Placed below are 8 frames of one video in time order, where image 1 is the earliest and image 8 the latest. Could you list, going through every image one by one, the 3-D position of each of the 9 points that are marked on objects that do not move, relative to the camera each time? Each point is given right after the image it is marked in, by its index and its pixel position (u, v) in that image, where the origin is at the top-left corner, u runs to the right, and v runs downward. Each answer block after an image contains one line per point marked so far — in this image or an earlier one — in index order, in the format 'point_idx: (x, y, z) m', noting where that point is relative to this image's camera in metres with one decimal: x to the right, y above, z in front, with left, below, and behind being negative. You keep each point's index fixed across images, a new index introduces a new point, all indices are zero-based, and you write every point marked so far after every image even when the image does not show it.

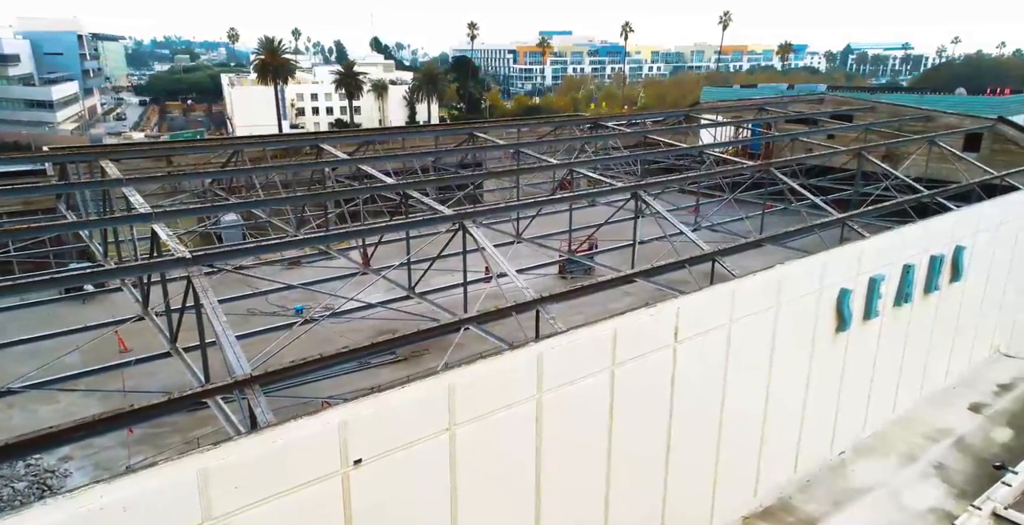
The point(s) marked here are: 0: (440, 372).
0: (-0.7, -1.0, +6.5) m
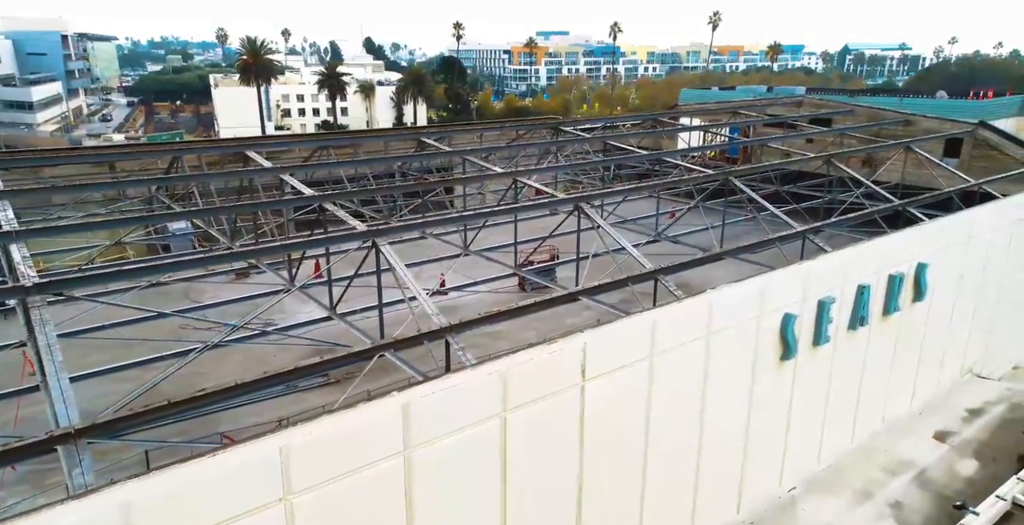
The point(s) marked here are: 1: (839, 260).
0: (-1.9, -1.3, +5.5) m
1: (+4.8, 0.0, +10.6) m
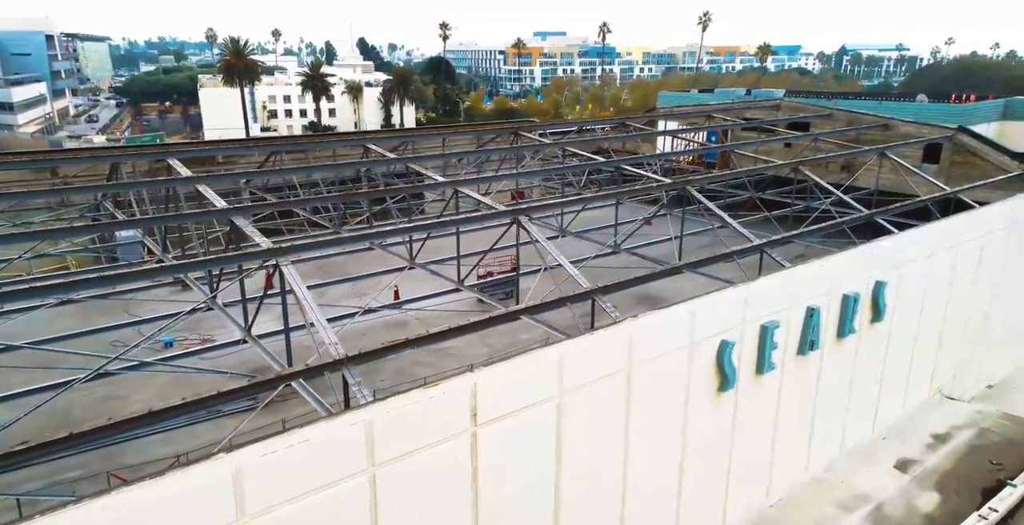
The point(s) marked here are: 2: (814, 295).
0: (-3.0, -1.6, +4.7) m
1: (+3.7, -0.3, +9.8) m
2: (+4.4, -0.5, +10.4) m
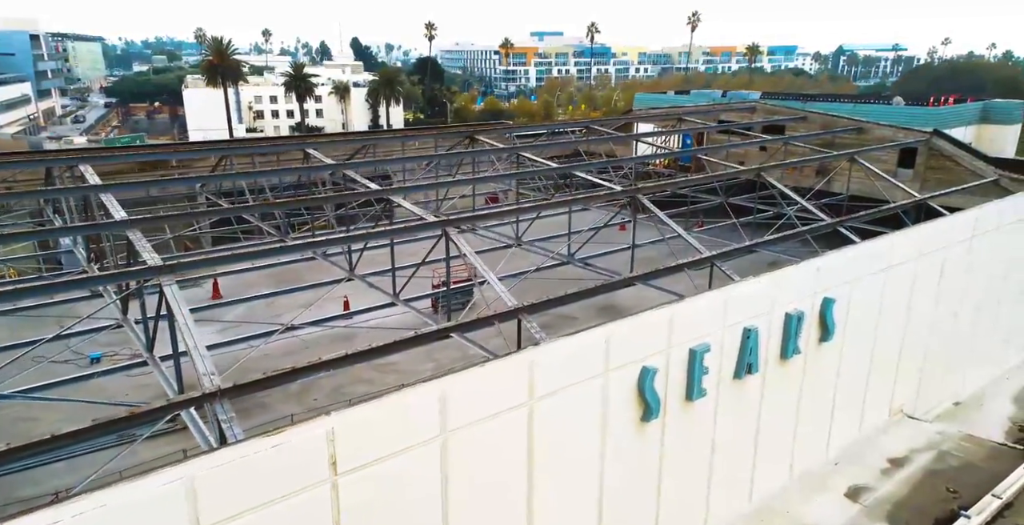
0: (-4.1, -1.8, +4.0) m
1: (+2.6, -0.5, +9.0) m
2: (+3.2, -0.7, +9.7) m
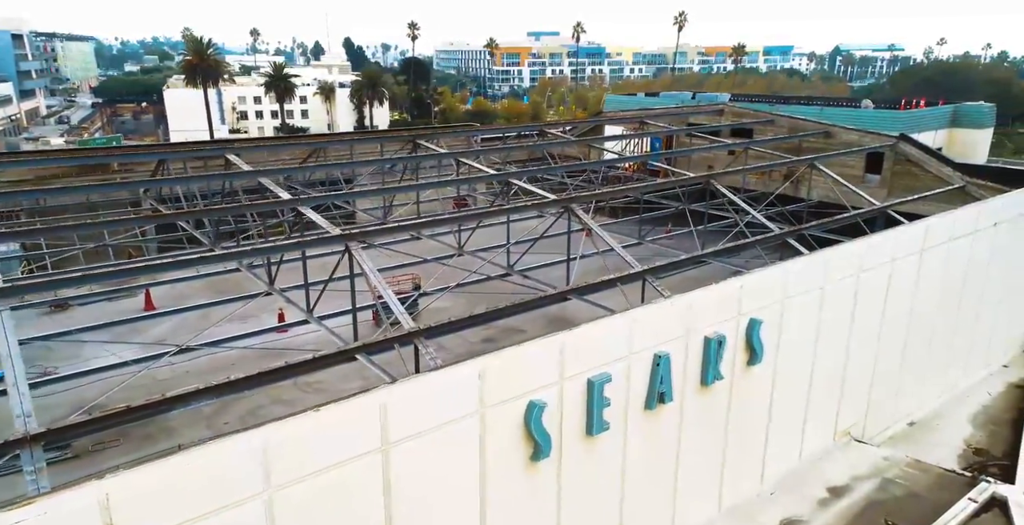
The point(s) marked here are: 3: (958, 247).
0: (-5.4, -2.1, +3.2) m
1: (+1.2, -0.7, +8.3) m
2: (+1.9, -1.0, +8.9) m
3: (+8.8, +0.3, +14.1) m
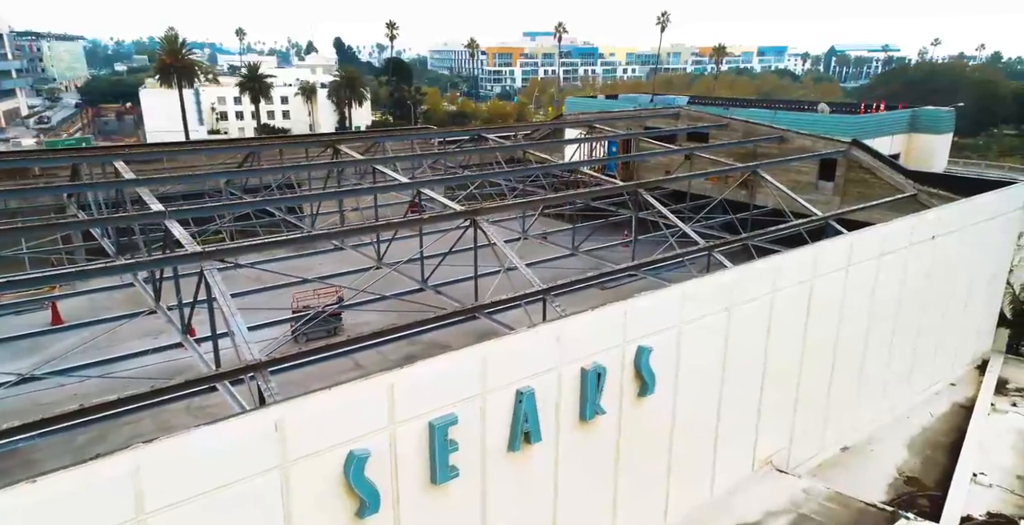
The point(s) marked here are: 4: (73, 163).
0: (-7.1, -2.4, +2.3) m
1: (-0.5, -1.0, +7.4) m
2: (+0.2, -1.3, +8.0) m
3: (+7.1, 0.0, +13.3) m
4: (-11.7, +2.7, +19.2) m
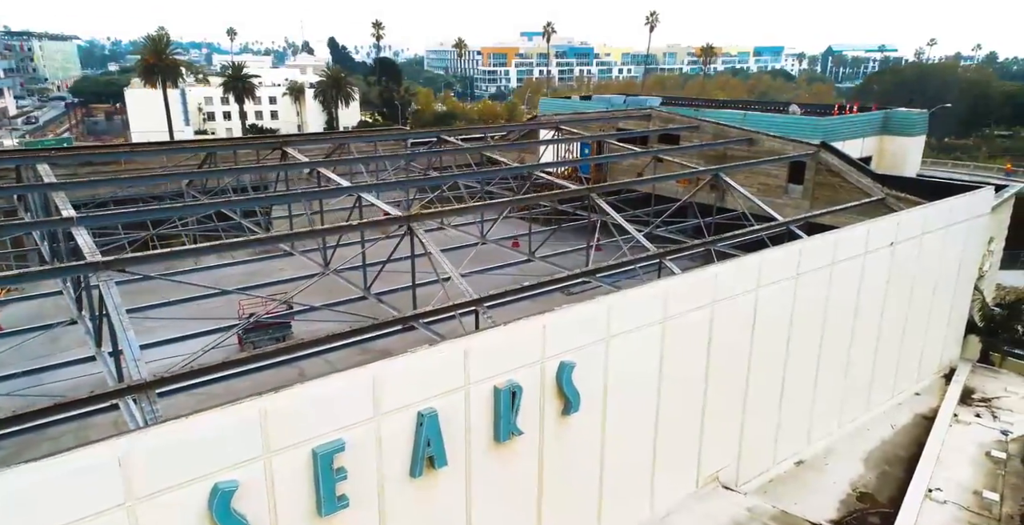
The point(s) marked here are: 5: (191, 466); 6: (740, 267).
0: (-8.1, -2.5, +1.7) m
1: (-1.5, -1.2, +6.9) m
2: (-0.9, -1.4, +7.5) m
3: (+6.0, -0.1, +12.8) m
4: (-12.8, +2.5, +18.7) m
5: (-2.7, -1.7, +6.0) m
6: (+3.5, -0.1, +10.7) m
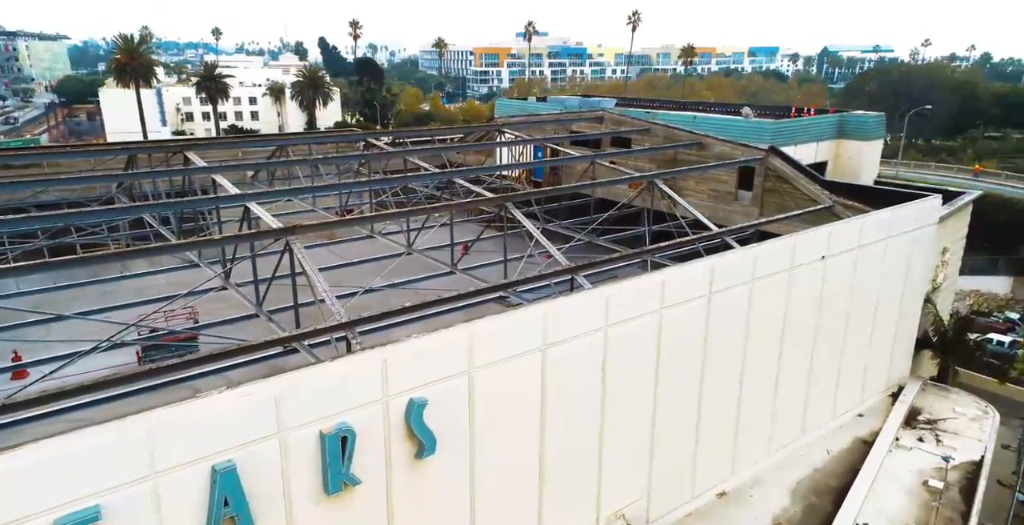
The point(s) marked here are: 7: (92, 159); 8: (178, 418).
0: (-9.8, -2.8, +0.6) m
1: (-3.2, -1.4, +5.8) m
2: (-2.6, -1.7, +6.5) m
3: (+4.3, -0.4, +11.8) m
4: (-14.5, +2.3, +17.6) m
5: (-4.4, -2.0, +5.0) m
6: (+1.8, -0.3, +9.7) m
7: (-11.1, +2.7, +19.1) m
8: (-2.9, -1.3, +6.1) m
